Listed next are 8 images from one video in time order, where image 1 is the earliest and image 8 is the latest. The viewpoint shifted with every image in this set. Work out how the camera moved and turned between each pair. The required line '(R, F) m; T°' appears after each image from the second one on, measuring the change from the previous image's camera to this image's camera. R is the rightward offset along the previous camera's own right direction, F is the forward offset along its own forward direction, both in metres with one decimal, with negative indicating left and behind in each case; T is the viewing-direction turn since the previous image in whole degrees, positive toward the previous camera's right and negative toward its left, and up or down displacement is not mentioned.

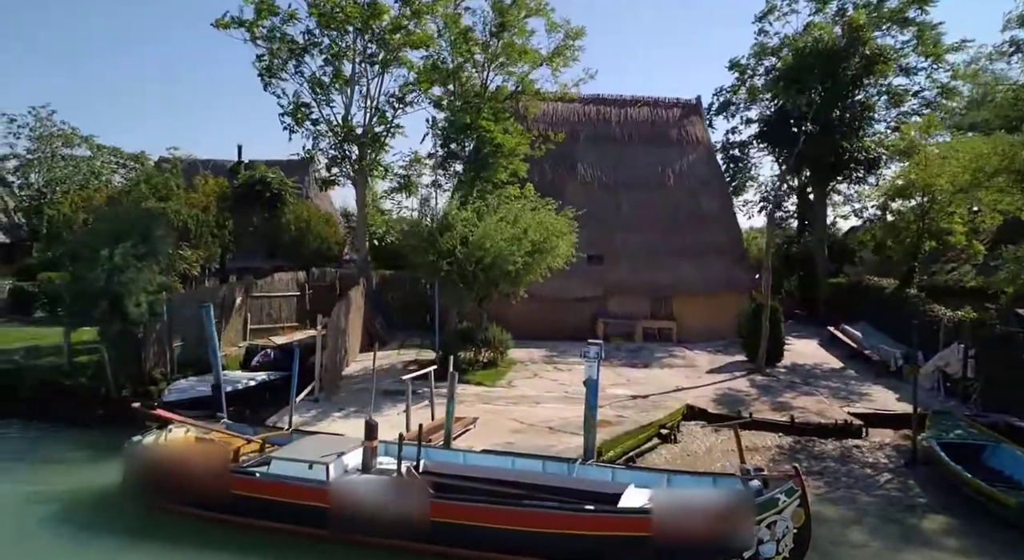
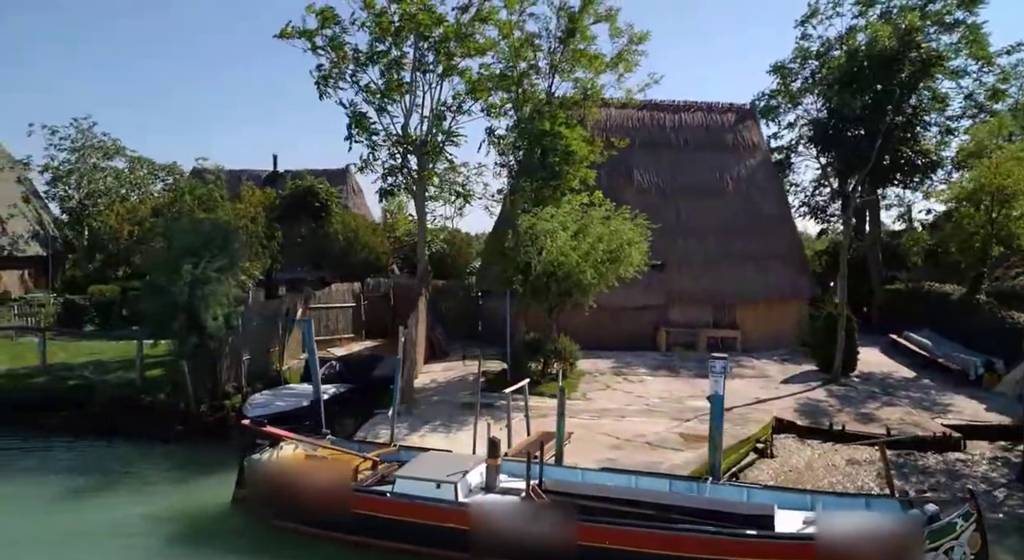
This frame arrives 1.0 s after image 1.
(-1.5, +0.3) m; -1°
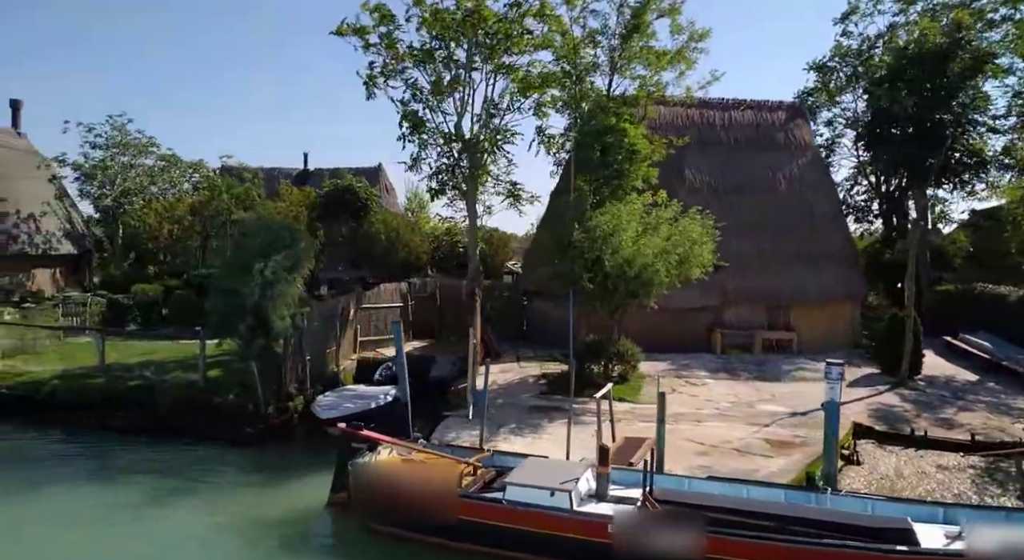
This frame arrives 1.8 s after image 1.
(-1.3, +0.3) m; 0°
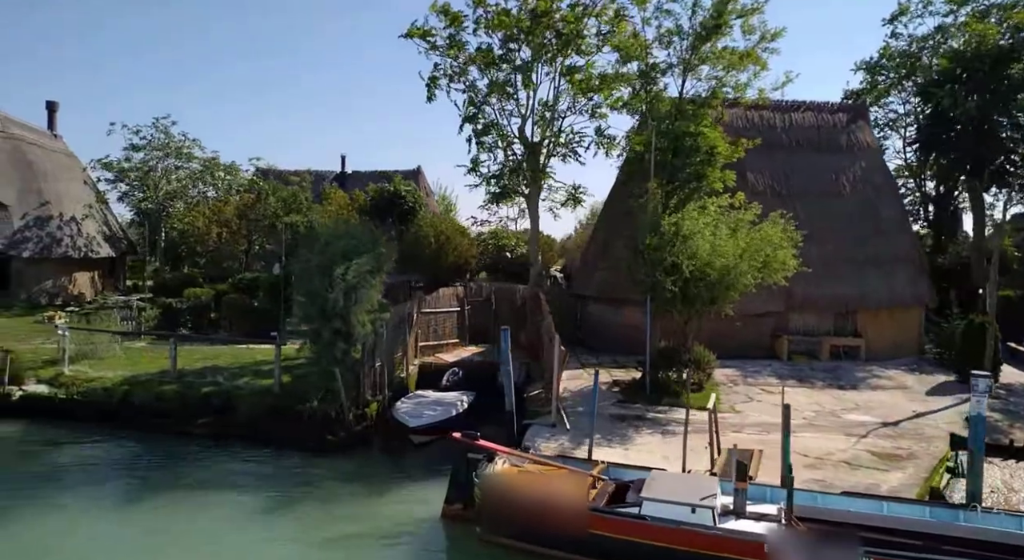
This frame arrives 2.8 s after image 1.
(-1.5, +0.3) m; -1°
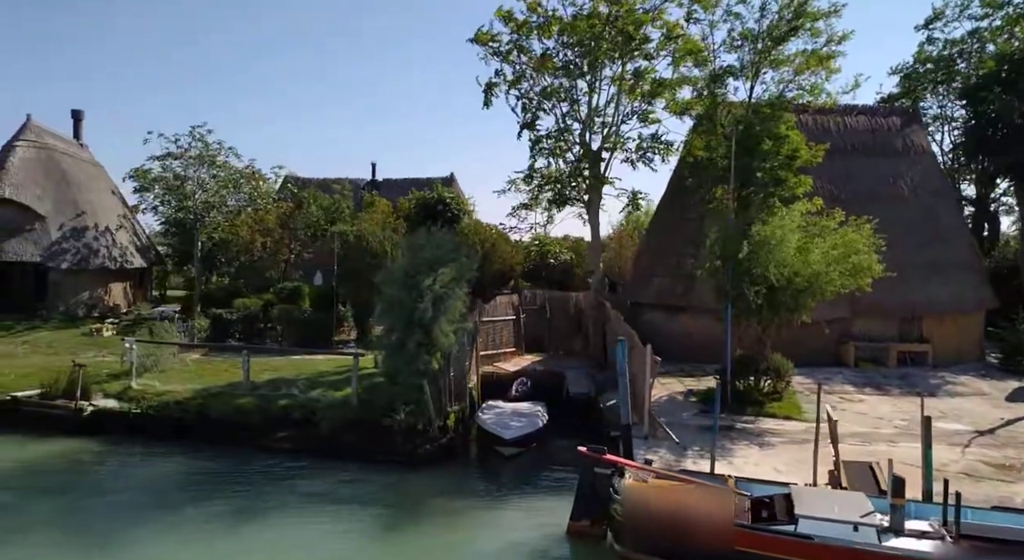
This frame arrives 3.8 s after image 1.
(-1.7, +0.3) m; 0°
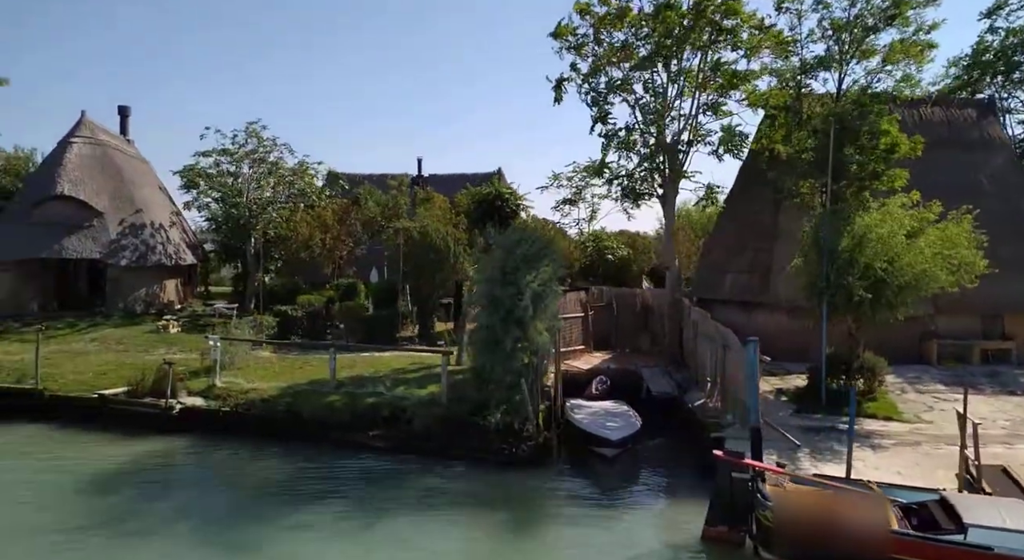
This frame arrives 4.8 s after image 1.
(-1.5, +0.2) m; -1°
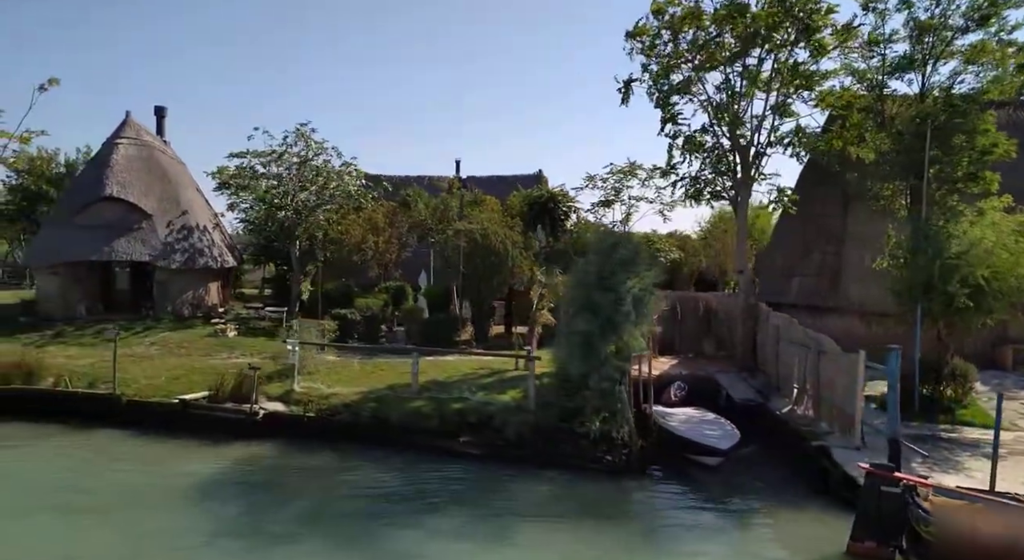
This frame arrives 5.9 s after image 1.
(-1.7, +0.2) m; 0°
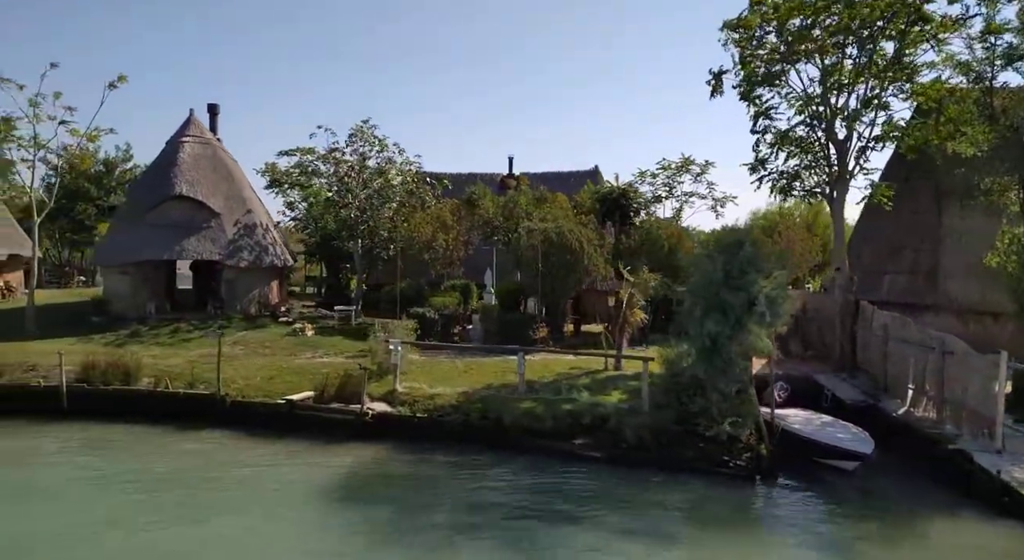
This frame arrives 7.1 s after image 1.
(-1.9, +0.2) m; -1°
